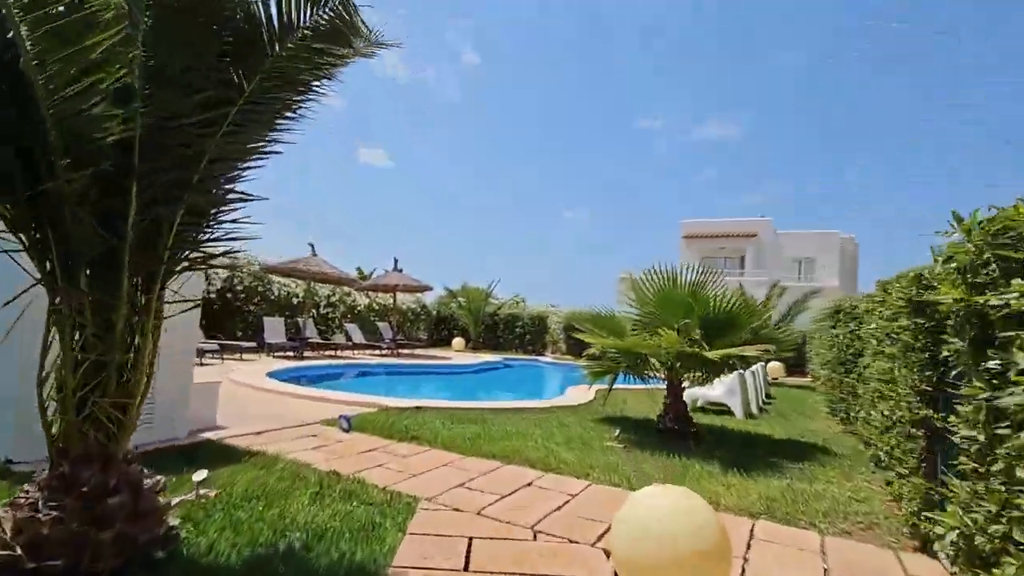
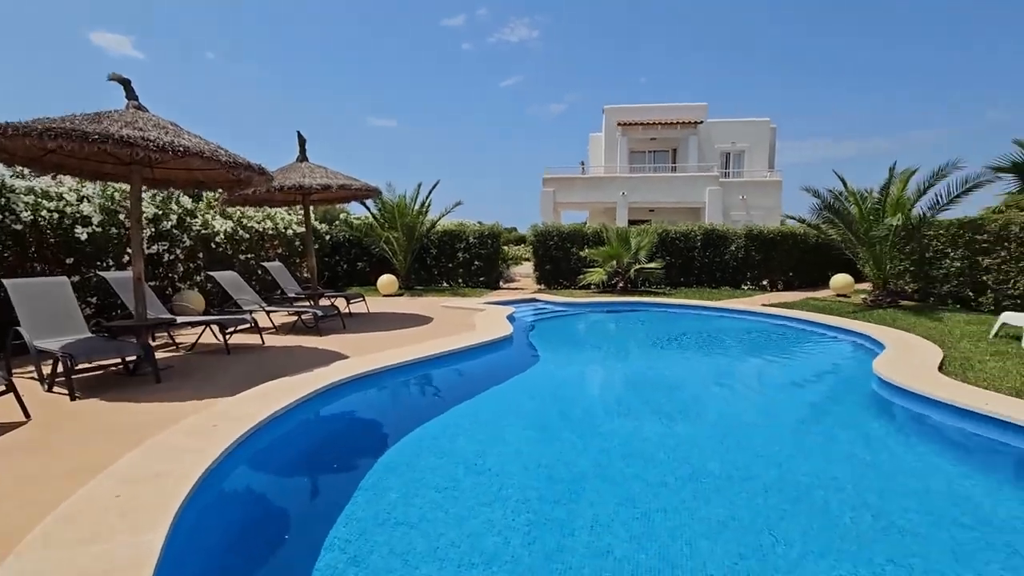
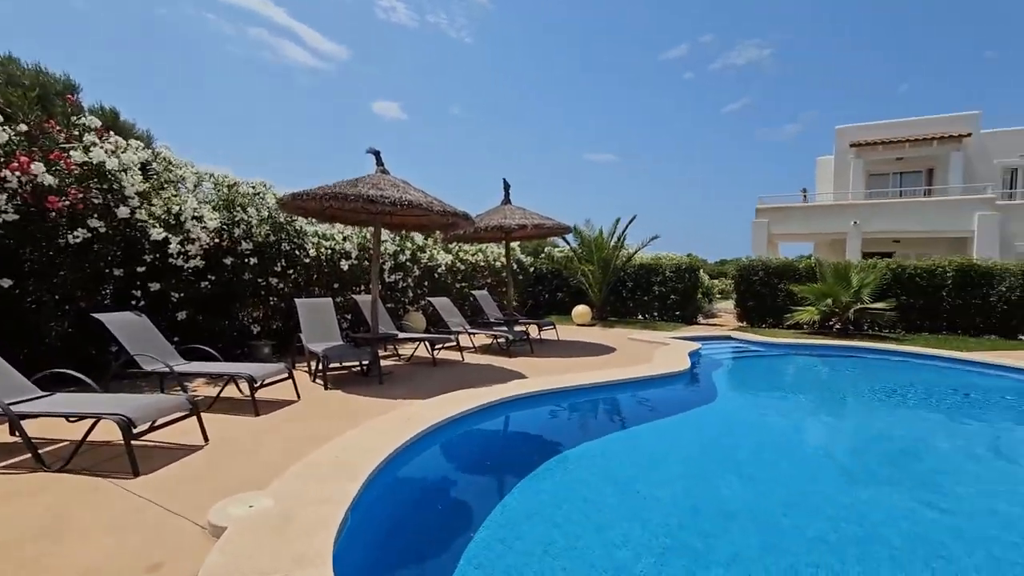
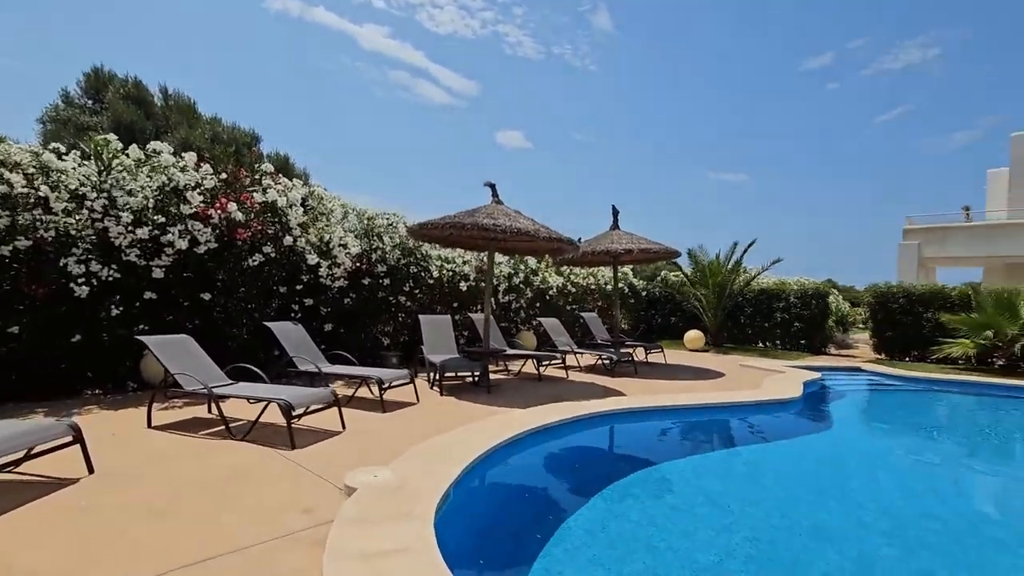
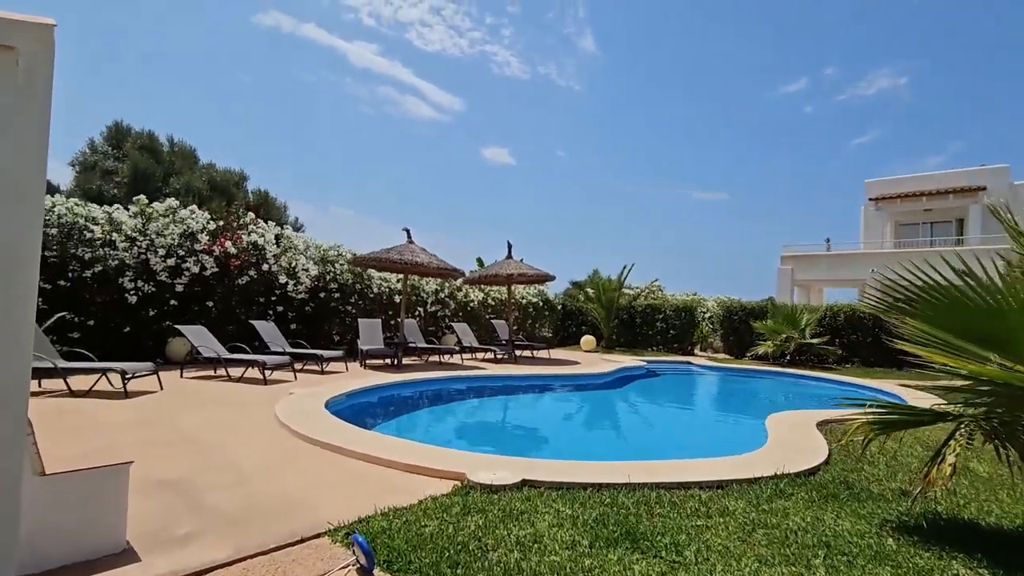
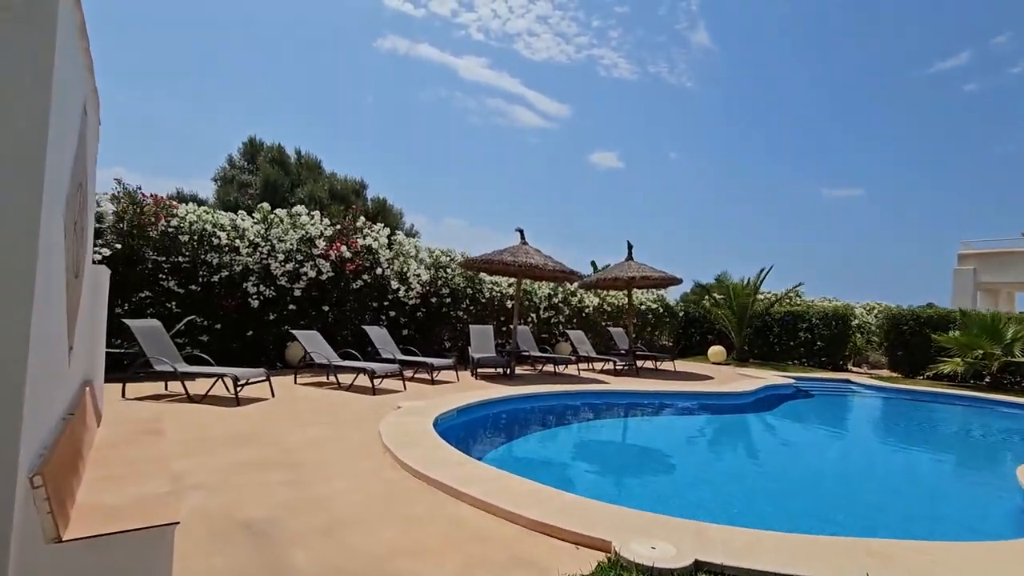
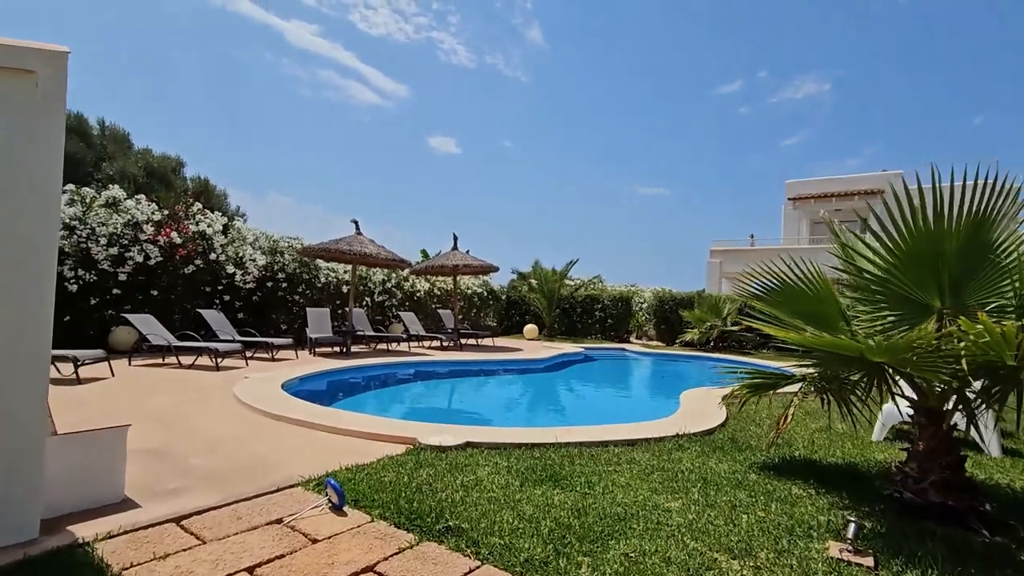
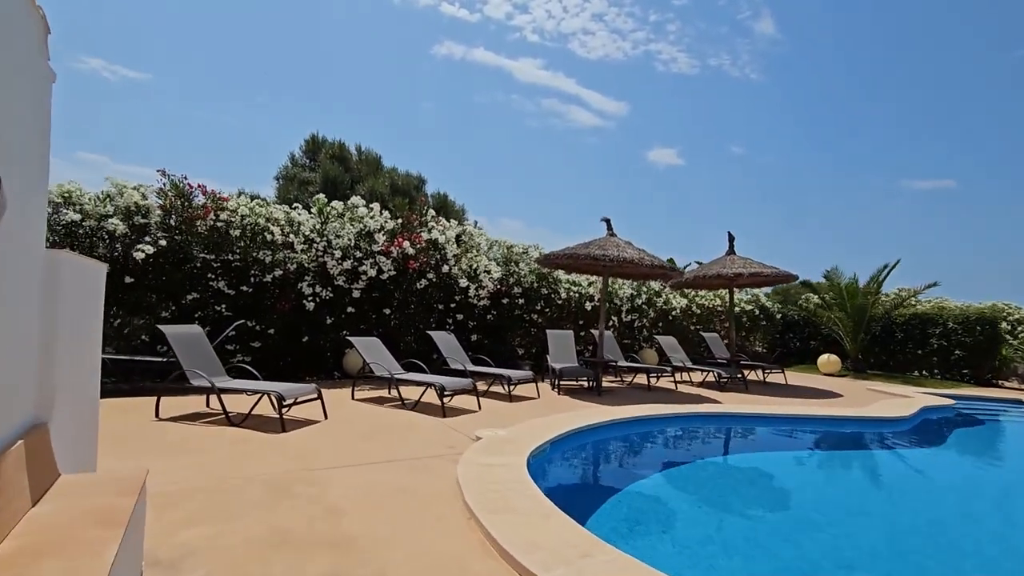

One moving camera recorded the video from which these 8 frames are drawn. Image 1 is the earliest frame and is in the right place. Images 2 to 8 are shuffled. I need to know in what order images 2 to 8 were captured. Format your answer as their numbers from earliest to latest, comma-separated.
7, 5, 6, 8, 4, 3, 2
